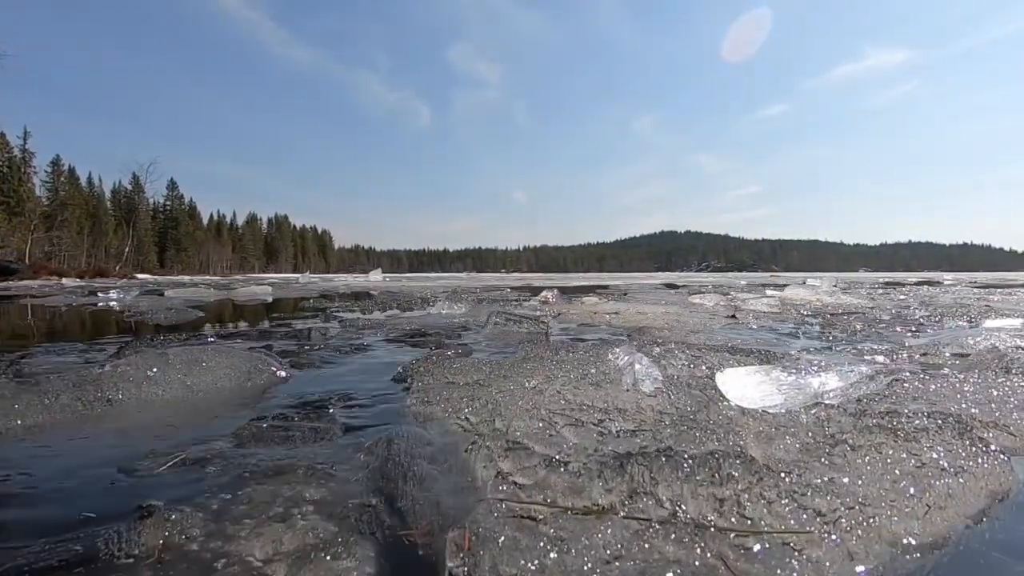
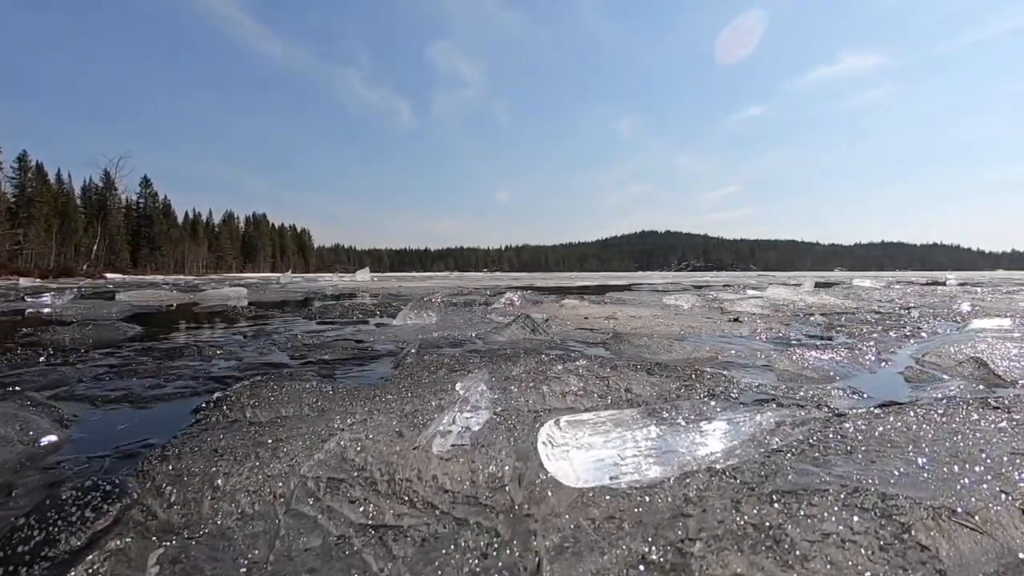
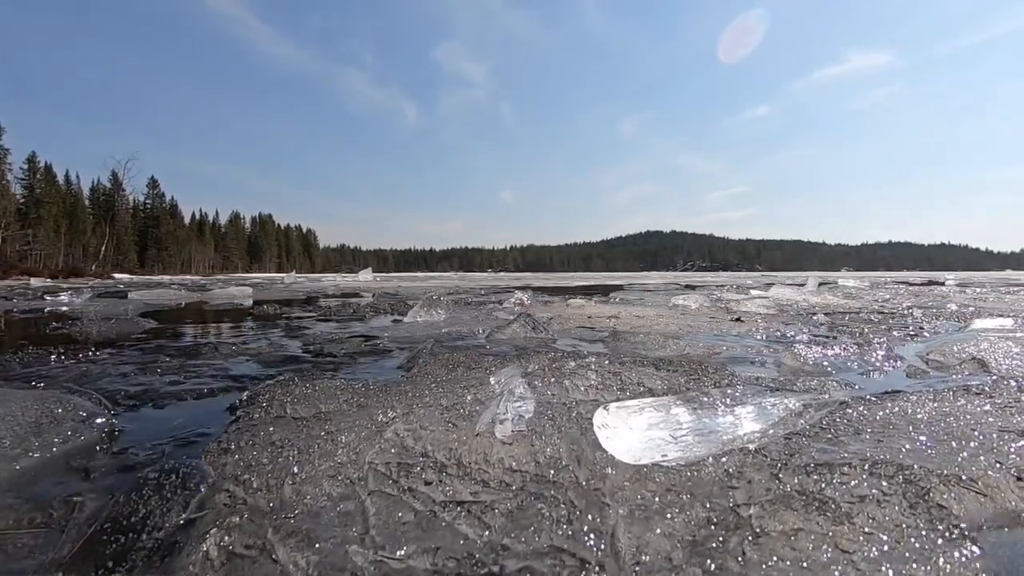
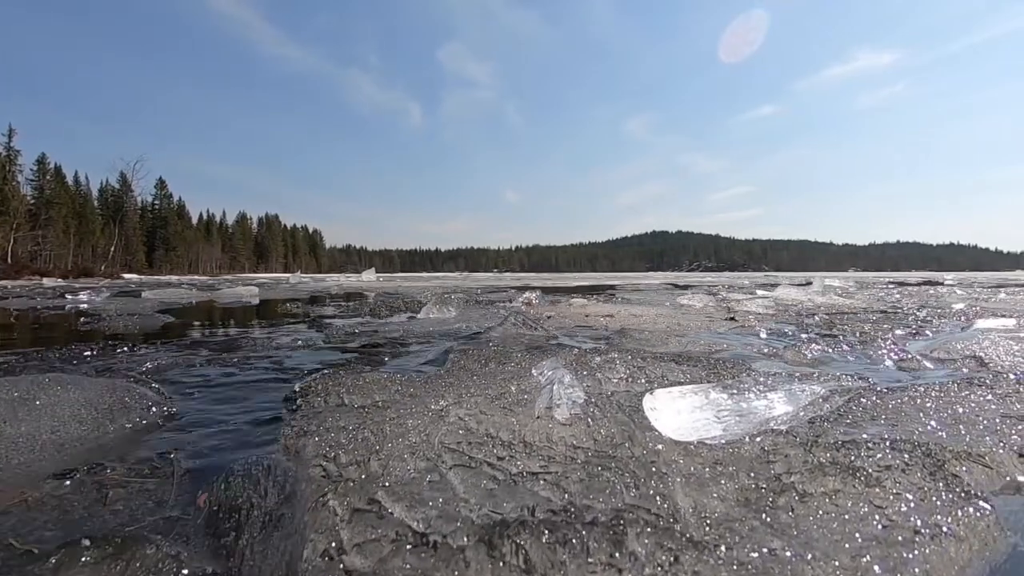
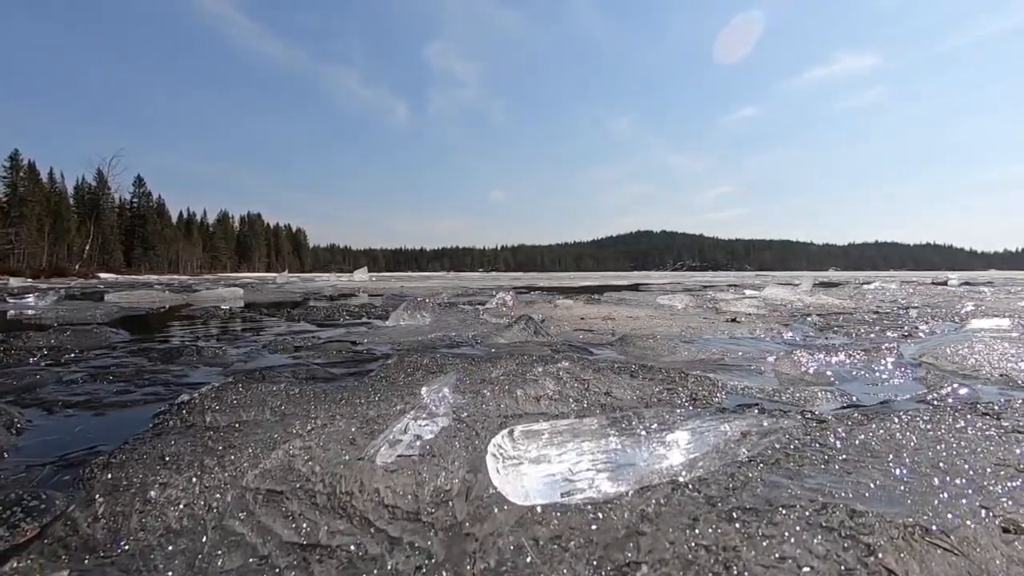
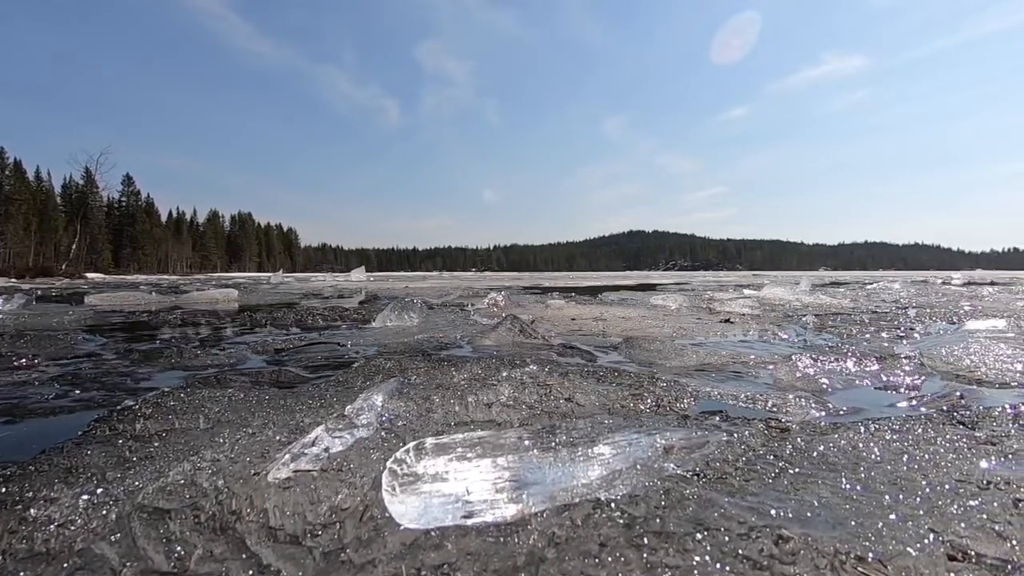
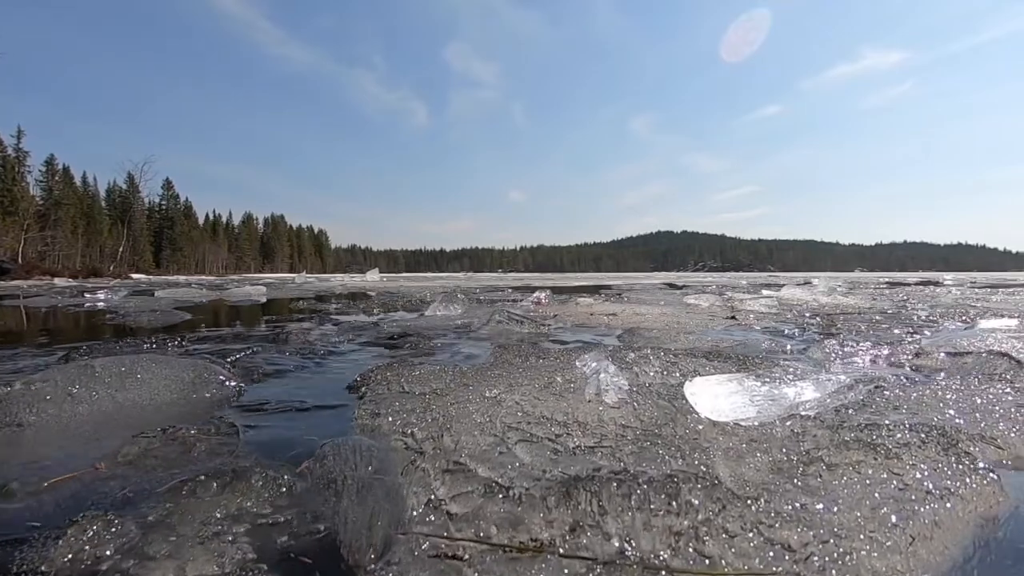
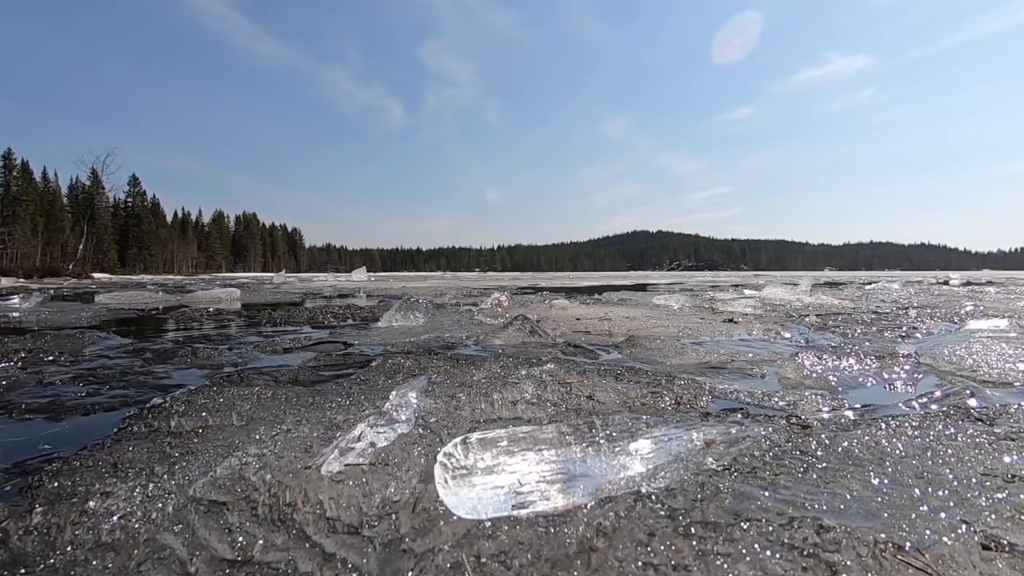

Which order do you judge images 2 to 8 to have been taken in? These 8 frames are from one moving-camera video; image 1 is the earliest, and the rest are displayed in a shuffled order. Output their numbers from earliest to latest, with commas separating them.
7, 4, 3, 2, 5, 8, 6
